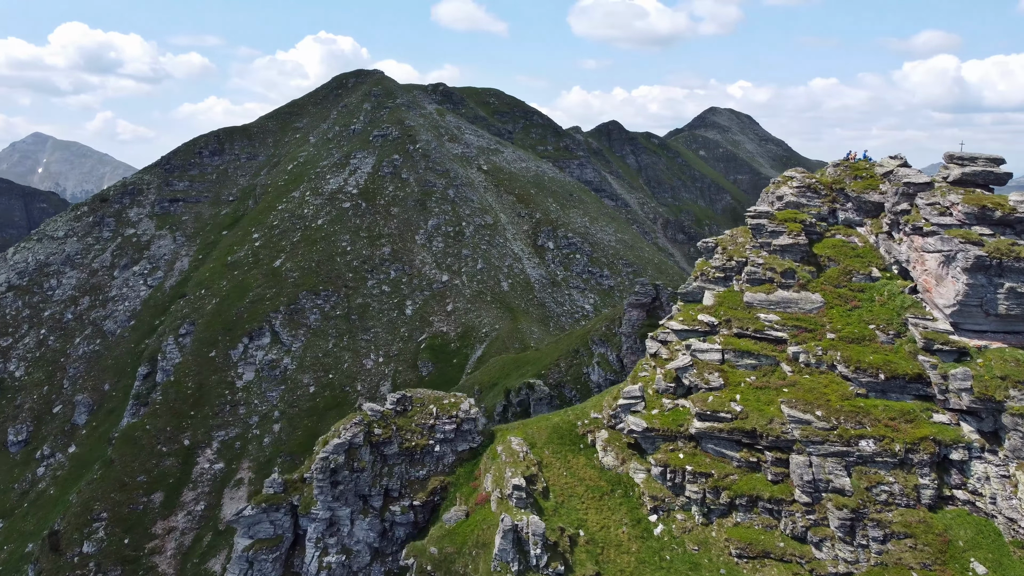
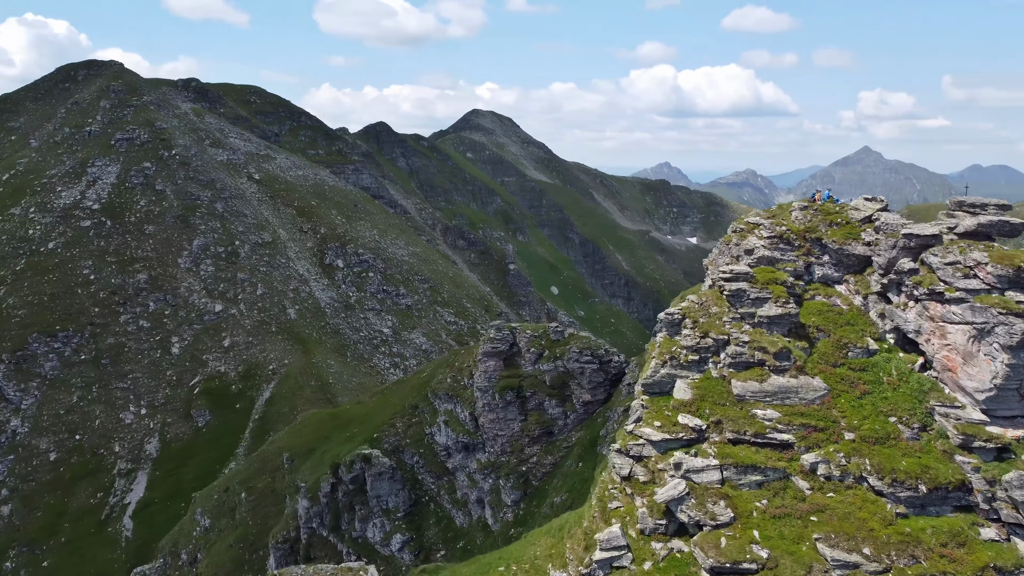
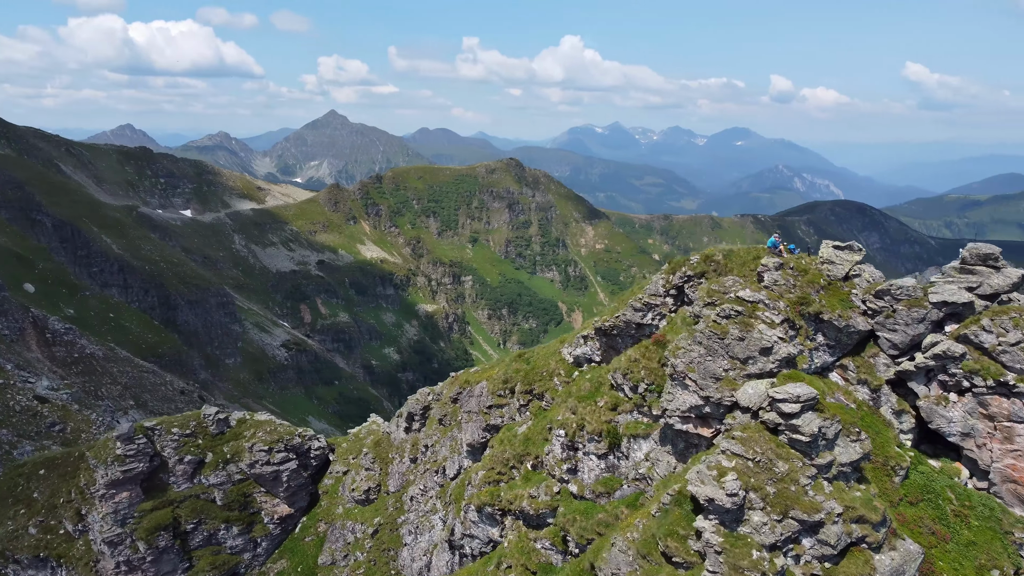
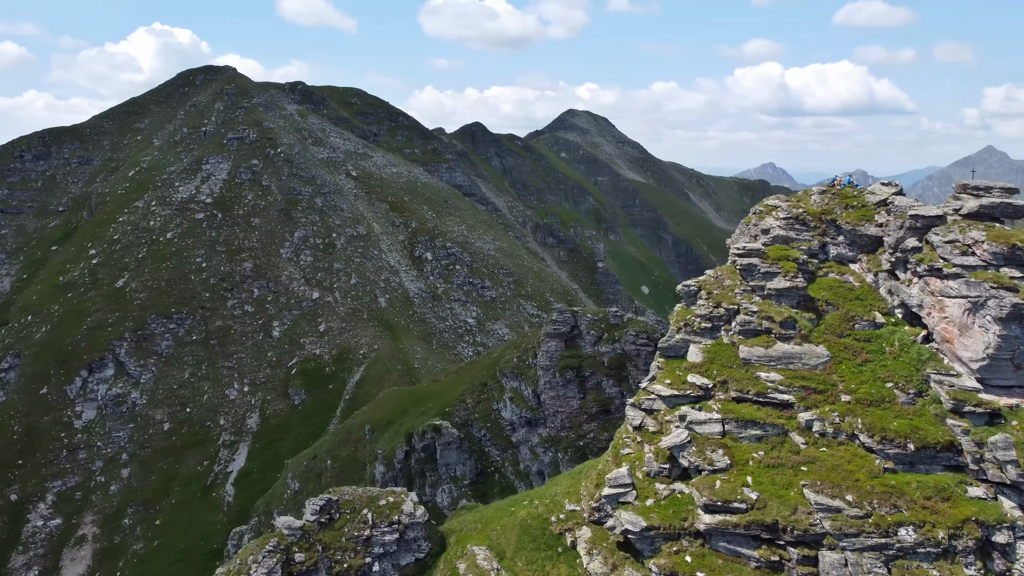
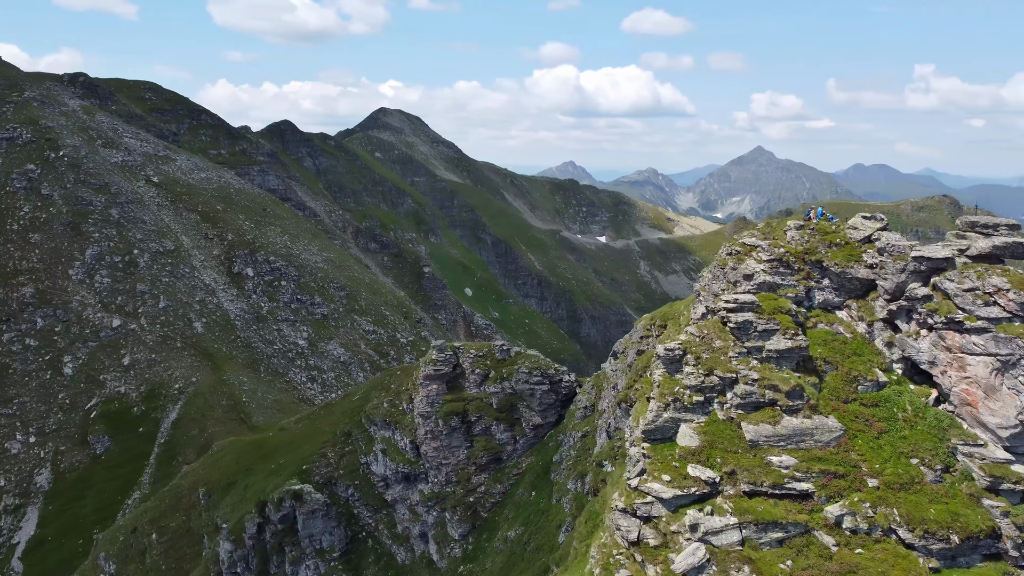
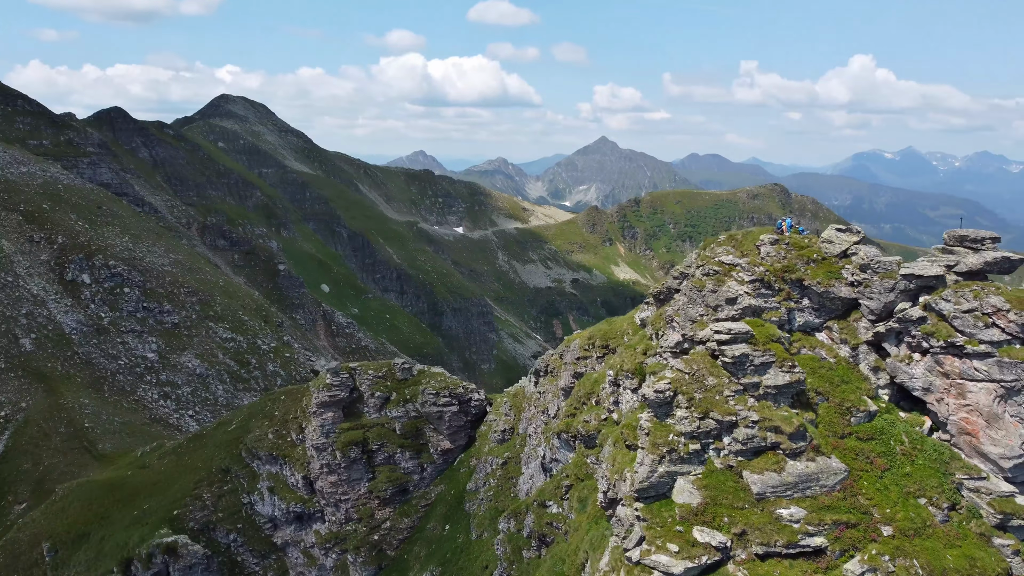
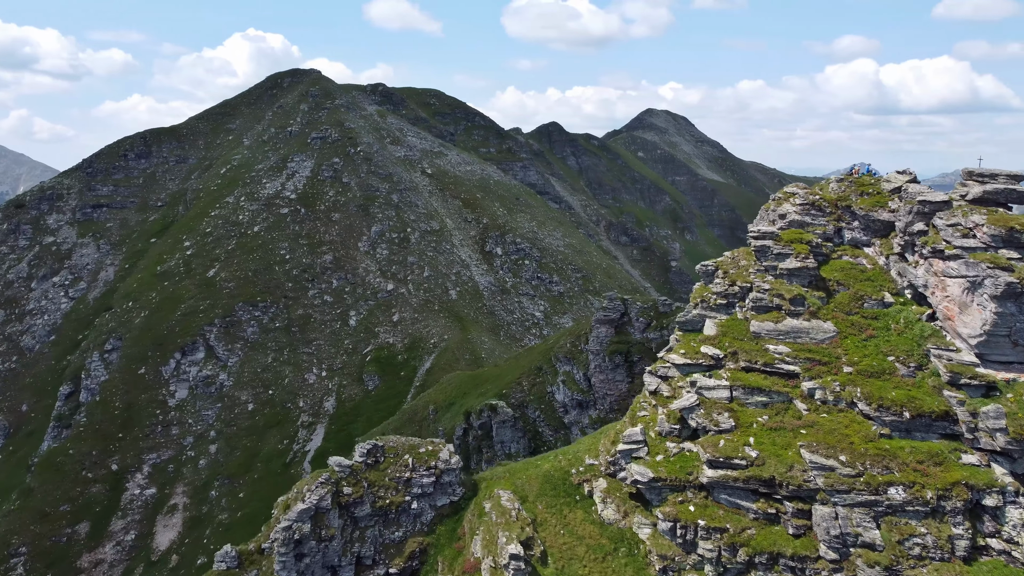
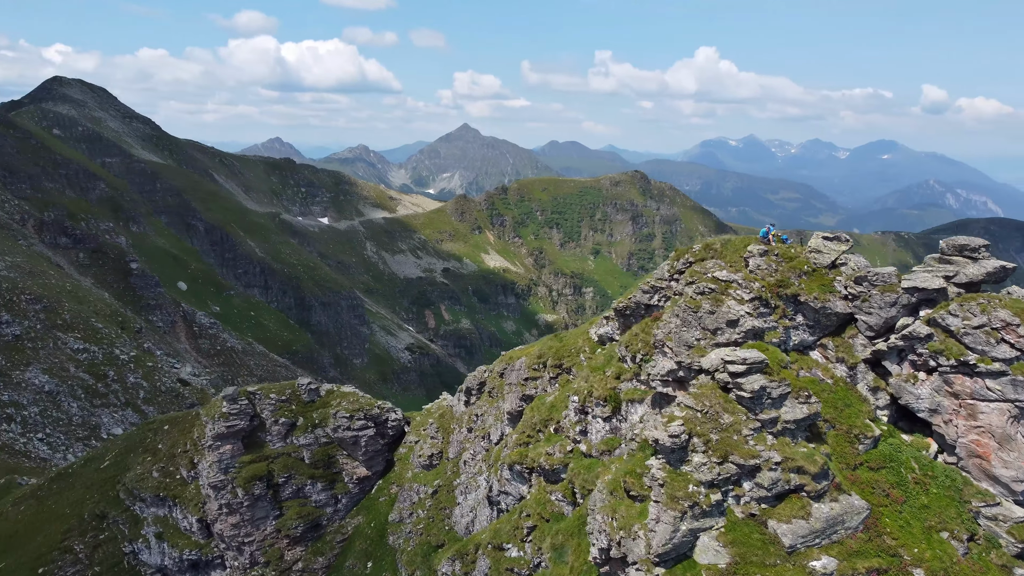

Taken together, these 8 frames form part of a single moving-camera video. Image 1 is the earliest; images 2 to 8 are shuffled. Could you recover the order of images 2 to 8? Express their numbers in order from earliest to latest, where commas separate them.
7, 4, 2, 5, 6, 8, 3
